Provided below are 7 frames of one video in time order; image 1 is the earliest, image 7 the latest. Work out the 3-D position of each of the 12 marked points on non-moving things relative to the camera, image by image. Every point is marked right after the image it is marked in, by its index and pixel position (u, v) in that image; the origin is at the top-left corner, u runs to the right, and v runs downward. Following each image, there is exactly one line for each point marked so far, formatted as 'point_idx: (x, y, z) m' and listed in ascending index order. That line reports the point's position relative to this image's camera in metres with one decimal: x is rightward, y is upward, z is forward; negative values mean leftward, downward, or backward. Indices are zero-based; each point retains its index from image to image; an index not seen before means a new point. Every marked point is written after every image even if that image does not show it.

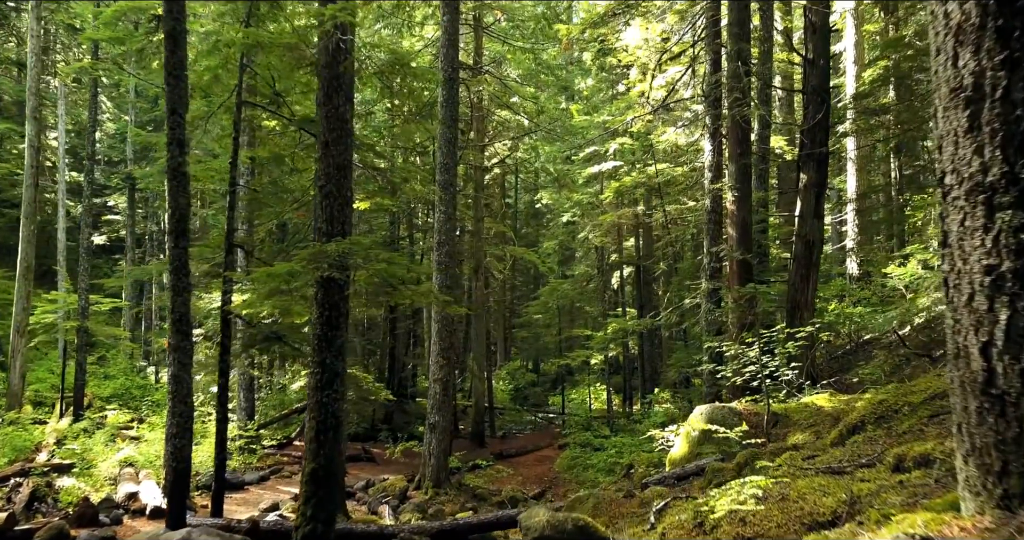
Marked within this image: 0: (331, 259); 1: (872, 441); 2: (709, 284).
0: (-1.4, +0.1, +5.6) m
1: (+2.1, -1.0, +4.3) m
2: (+3.0, -0.2, +11.1) m
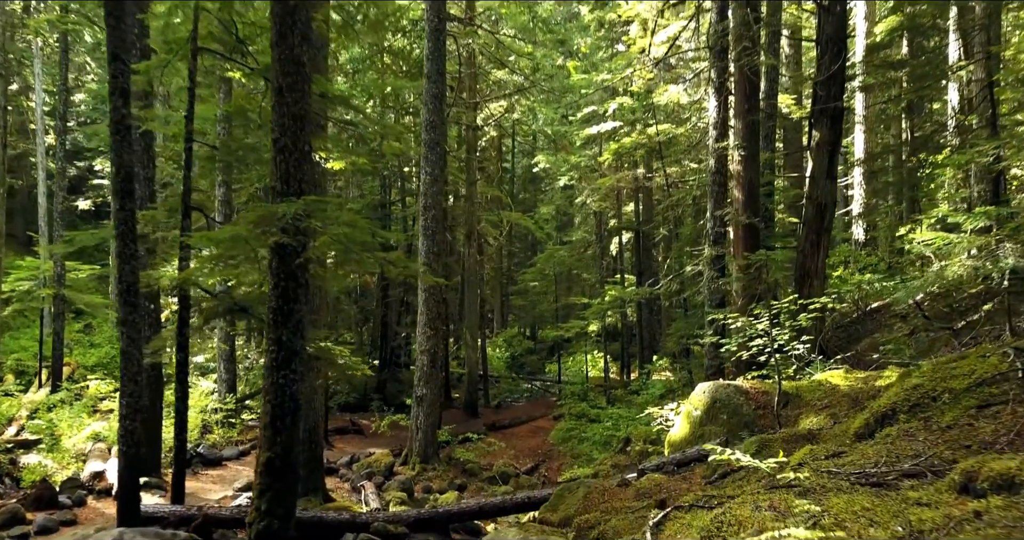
0: (-1.5, +0.3, +4.9) m
1: (+2.0, -0.8, +3.7) m
2: (+2.9, +0.3, +10.4) m
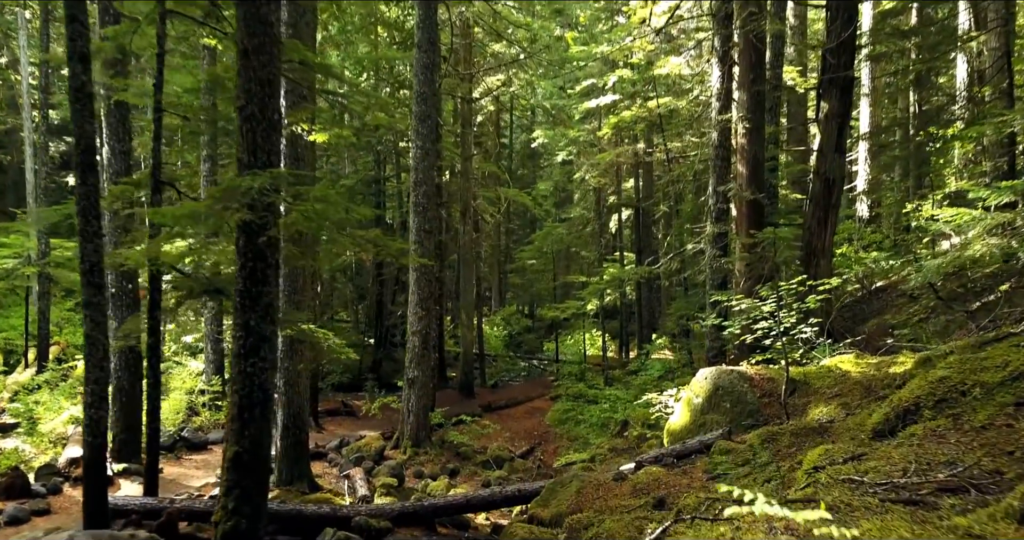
0: (-1.6, +0.5, +4.5) m
1: (+1.9, -0.7, +3.3) m
2: (+2.8, +0.6, +10.0) m
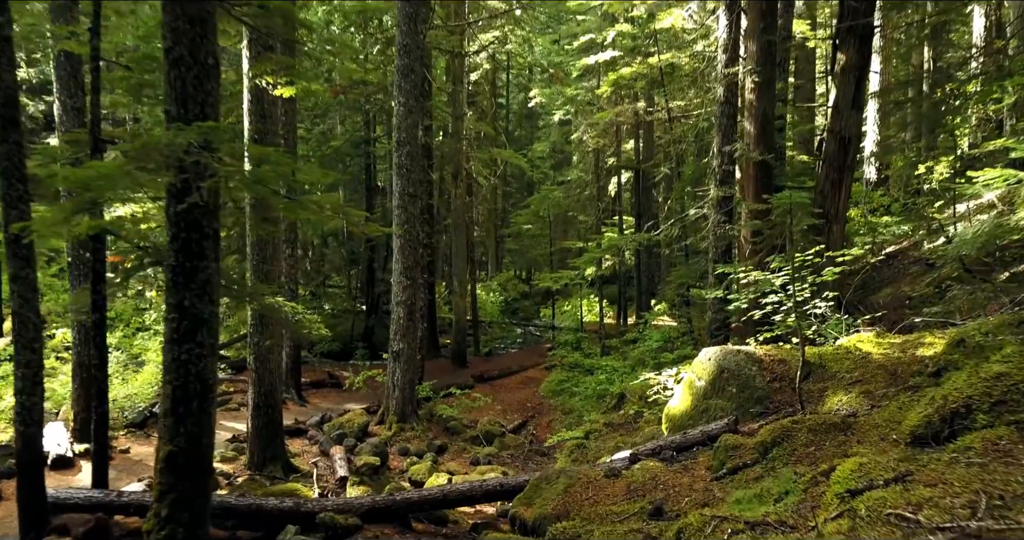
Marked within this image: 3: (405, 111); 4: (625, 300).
0: (-1.8, +0.6, +3.8) m
1: (+1.8, -0.7, +2.7) m
2: (+2.6, +1.0, +9.3) m
3: (-1.5, +2.3, +10.4) m
4: (+3.1, -0.8, +19.9) m
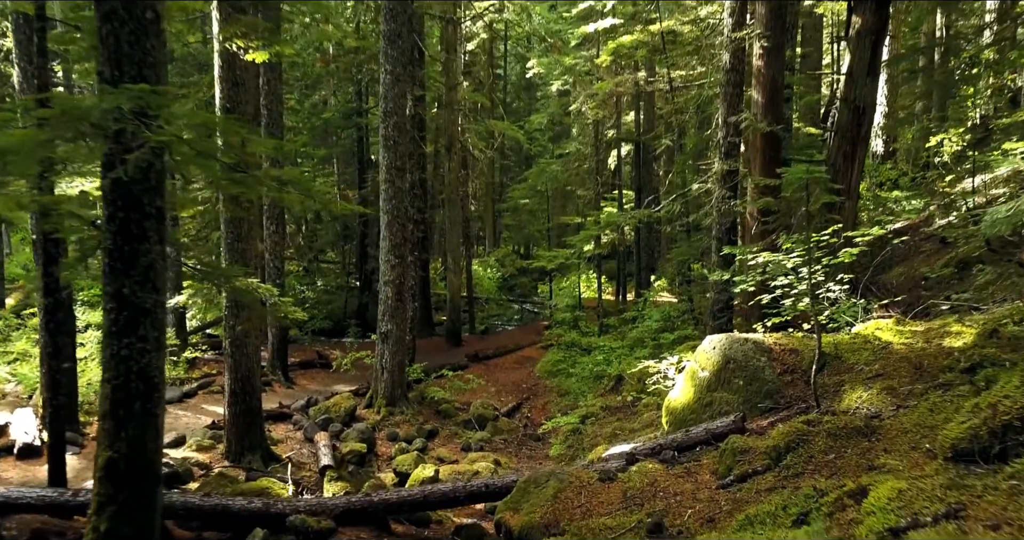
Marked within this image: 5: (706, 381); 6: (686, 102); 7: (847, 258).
0: (-1.8, +0.7, +3.3) m
1: (+1.7, -0.6, +2.2) m
2: (+2.5, +1.3, +8.8) m
3: (-1.6, +2.6, +9.9) m
4: (+3.0, -0.2, +19.4) m
5: (+1.4, -0.8, +5.1) m
6: (+3.2, +3.1, +13.4) m
7: (+2.3, +0.1, +5.2) m
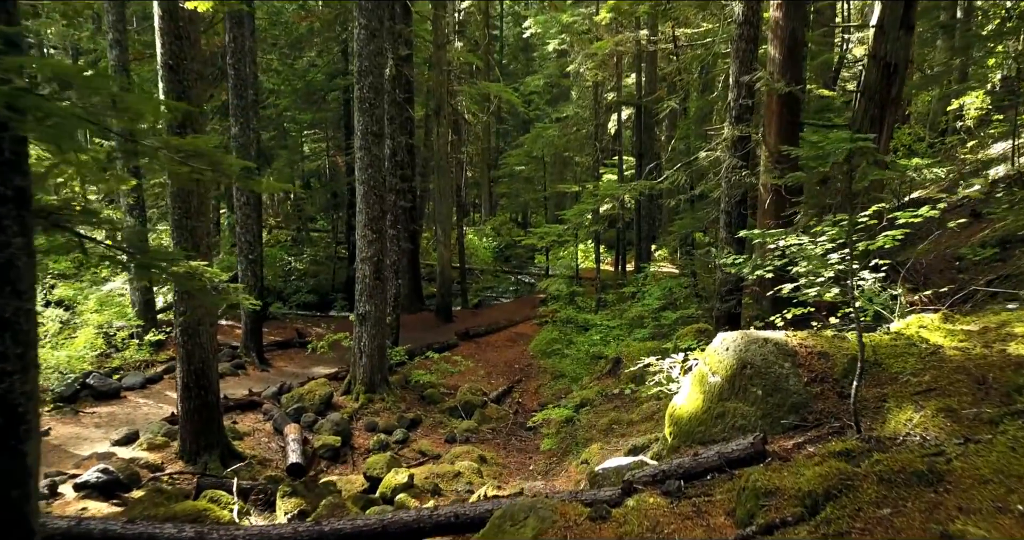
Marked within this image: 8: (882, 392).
0: (-2.0, +0.7, +2.5) m
1: (+1.5, -0.7, +1.4) m
2: (+2.4, +1.5, +7.9) m
3: (-1.8, +2.9, +8.9) m
4: (+2.8, +0.6, +18.6) m
5: (+1.2, -0.7, +4.3) m
6: (+3.0, +3.5, +12.4) m
7: (+2.2, +0.2, +4.3) m
8: (+1.9, -0.6, +3.8) m
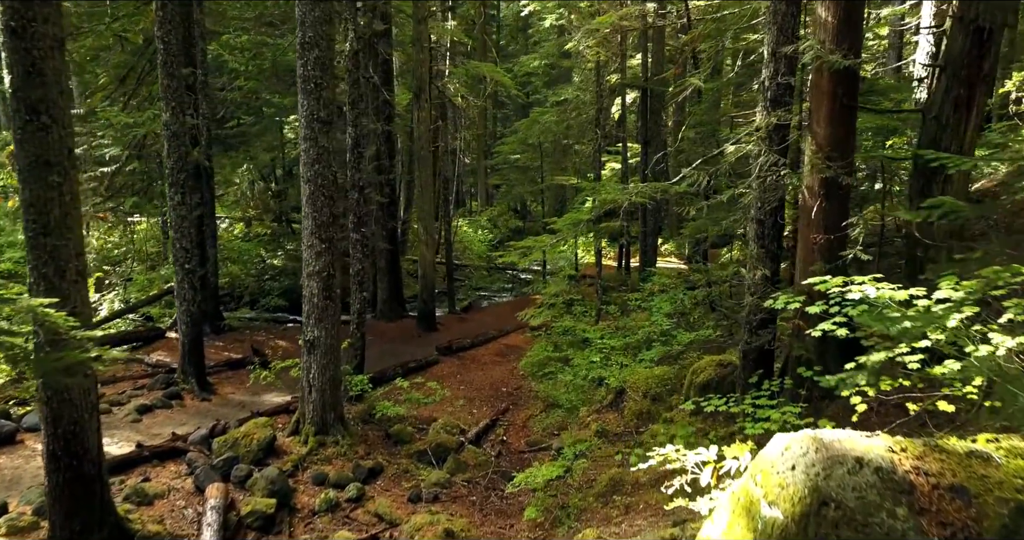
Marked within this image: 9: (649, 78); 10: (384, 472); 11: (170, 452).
0: (-2.2, +0.3, +0.8) m
1: (+1.3, -1.0, -0.2) m
2: (+2.2, +1.3, +6.2) m
3: (-2.0, +2.7, +7.2) m
4: (+2.7, +0.6, +16.9) m
5: (+1.0, -1.0, +2.7) m
6: (+2.8, +3.4, +10.6) m
7: (+2.0, -0.1, +2.7) m
8: (+1.7, -0.9, +2.1) m
9: (+2.9, +4.0, +15.2) m
10: (-1.3, -2.1, +7.6) m
11: (-3.4, -1.8, +7.4) m
